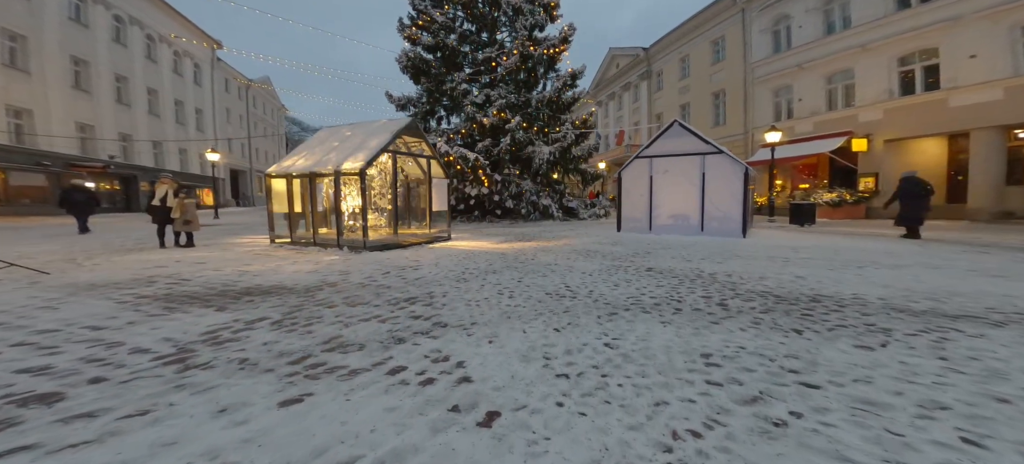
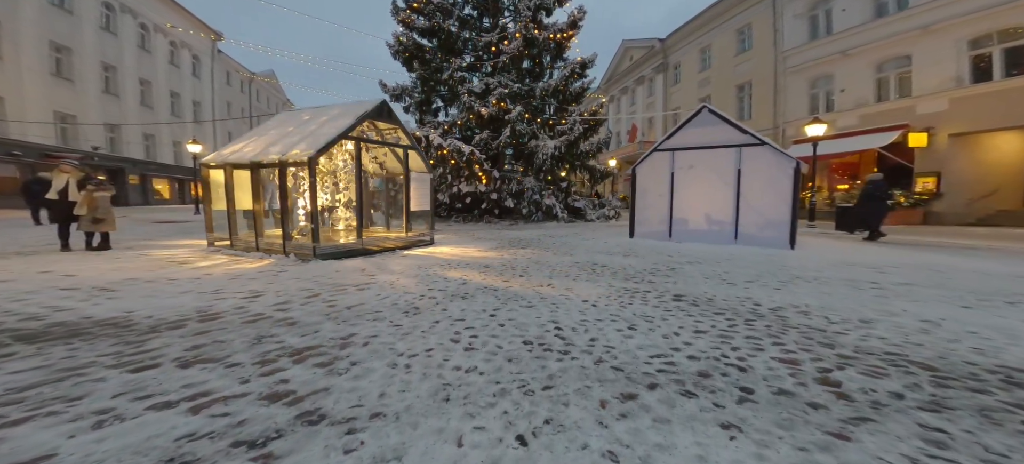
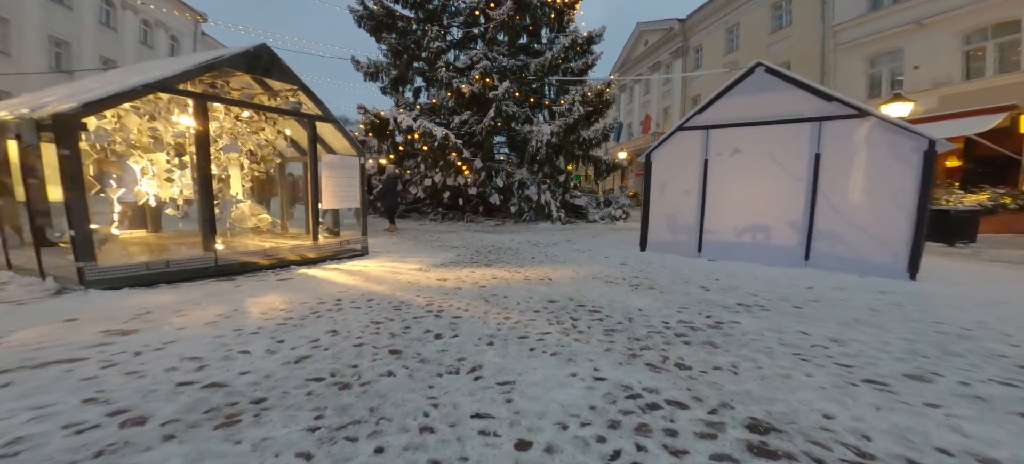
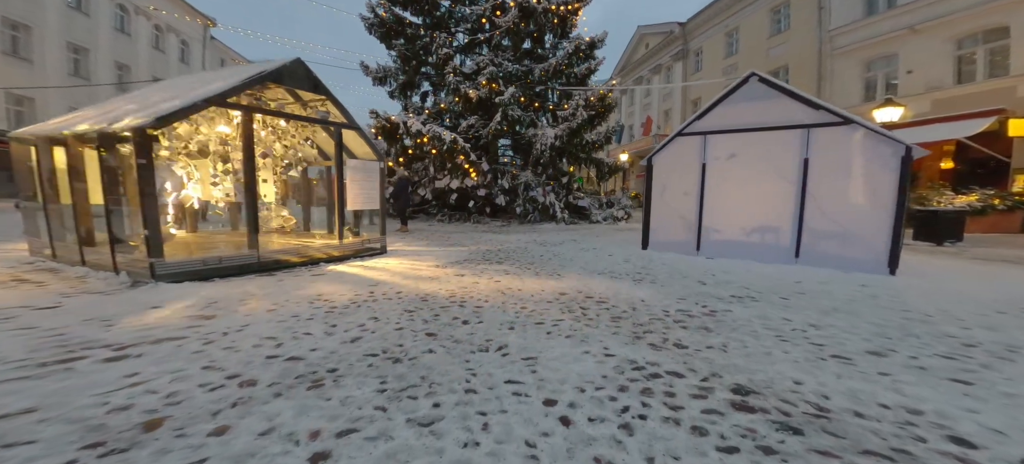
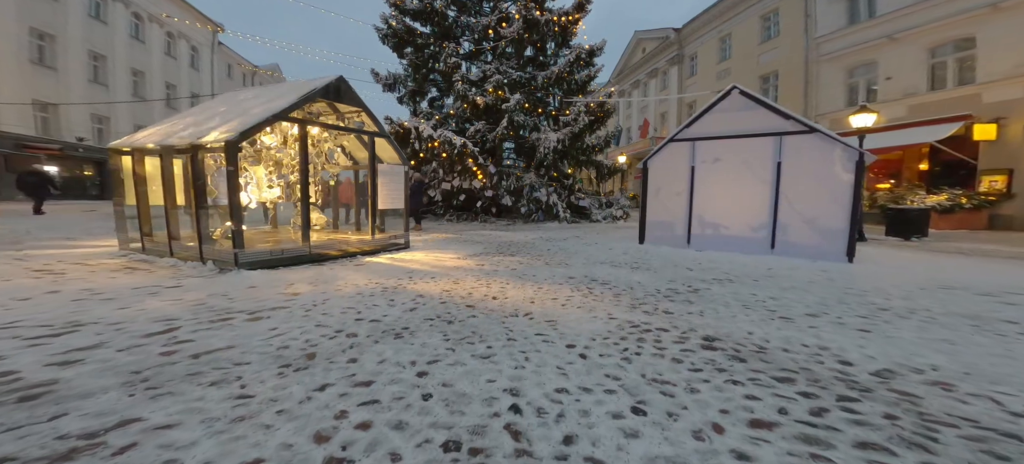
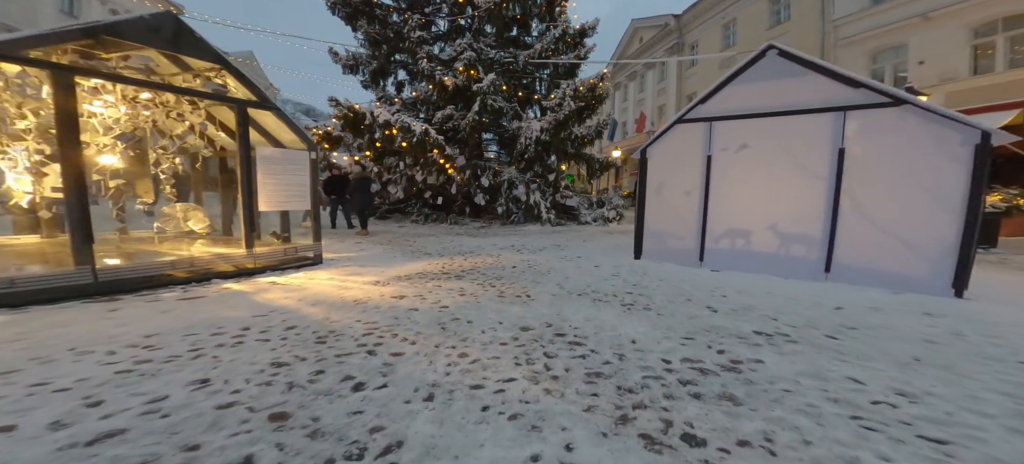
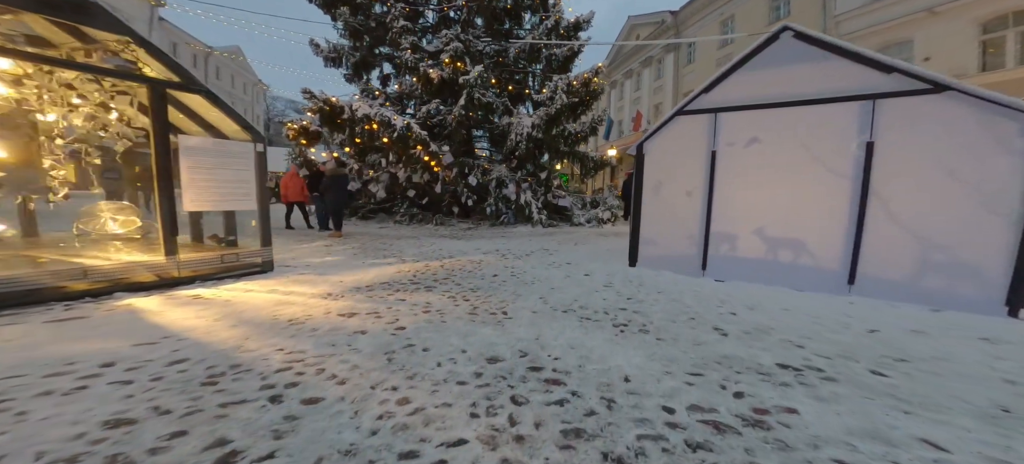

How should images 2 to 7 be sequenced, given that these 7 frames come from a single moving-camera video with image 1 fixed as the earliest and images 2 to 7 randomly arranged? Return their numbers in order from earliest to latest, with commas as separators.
2, 5, 4, 3, 6, 7
